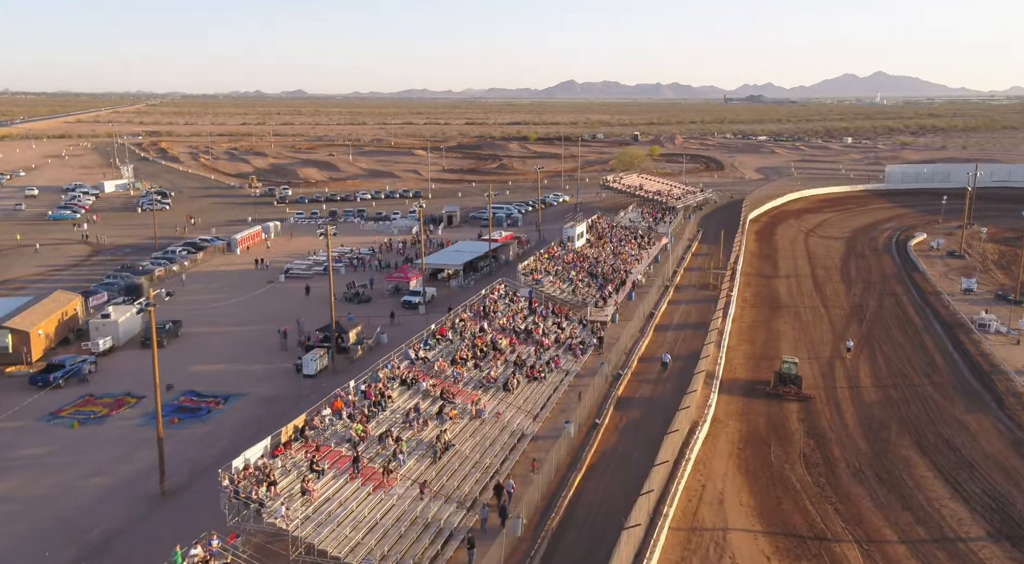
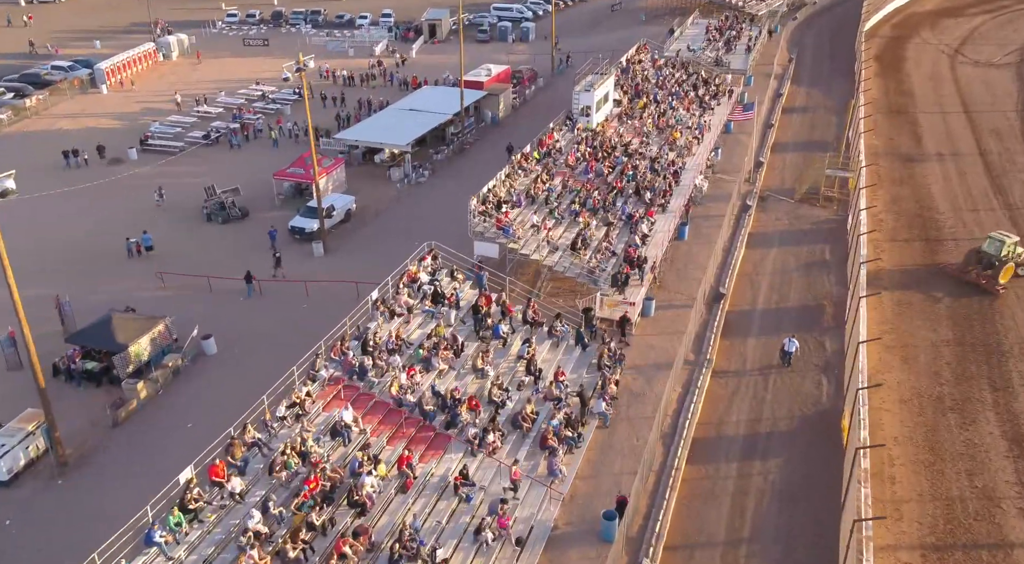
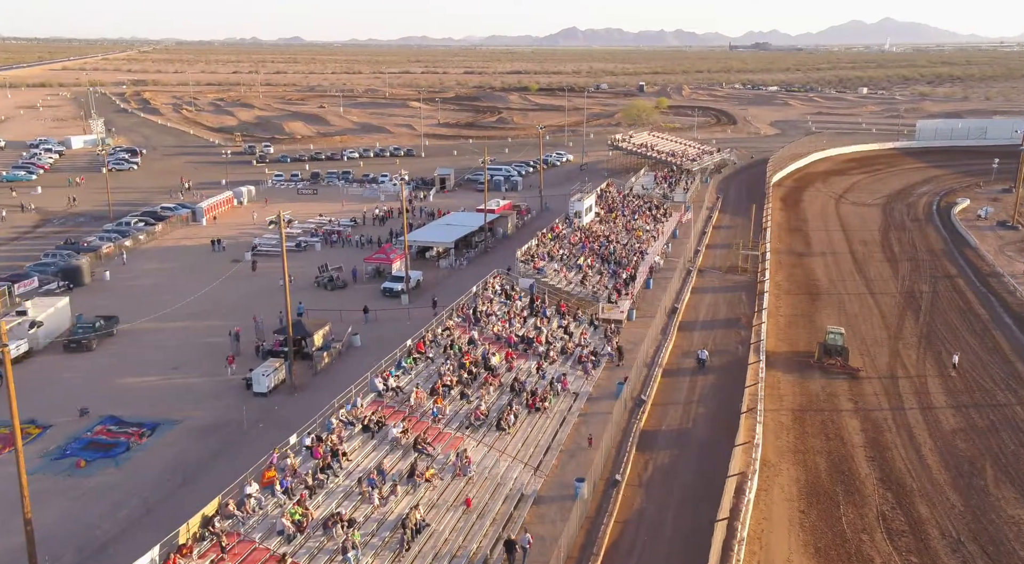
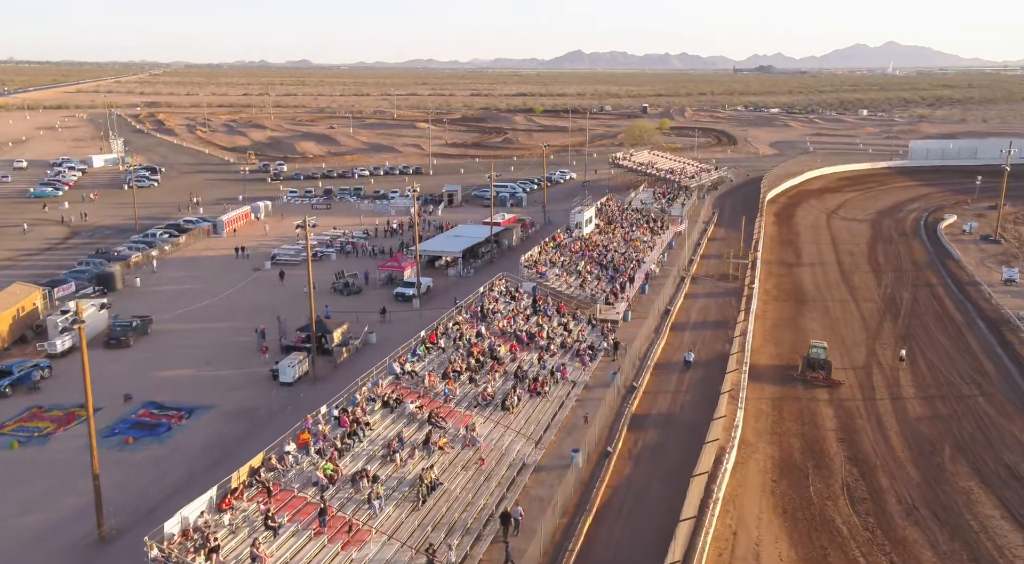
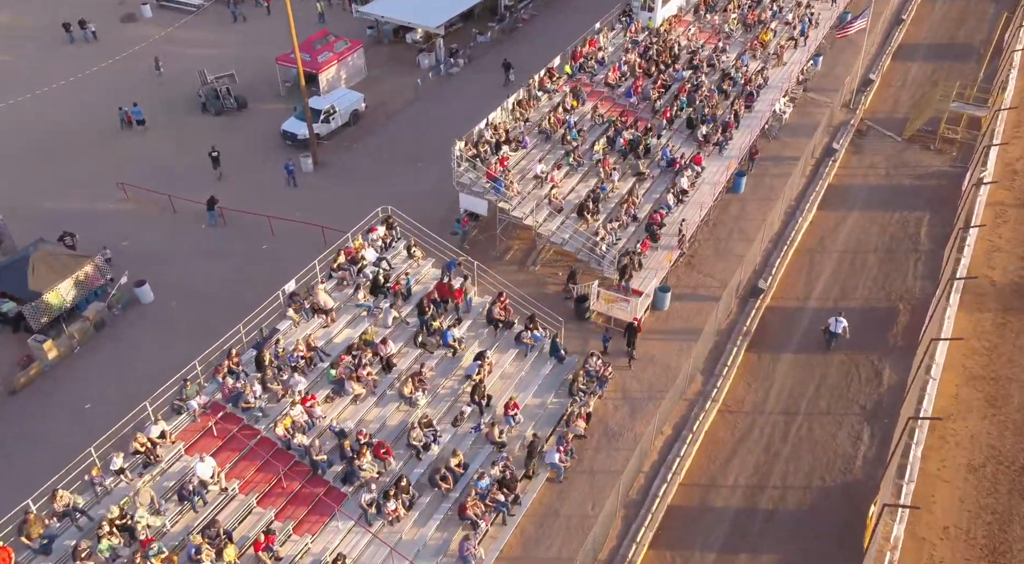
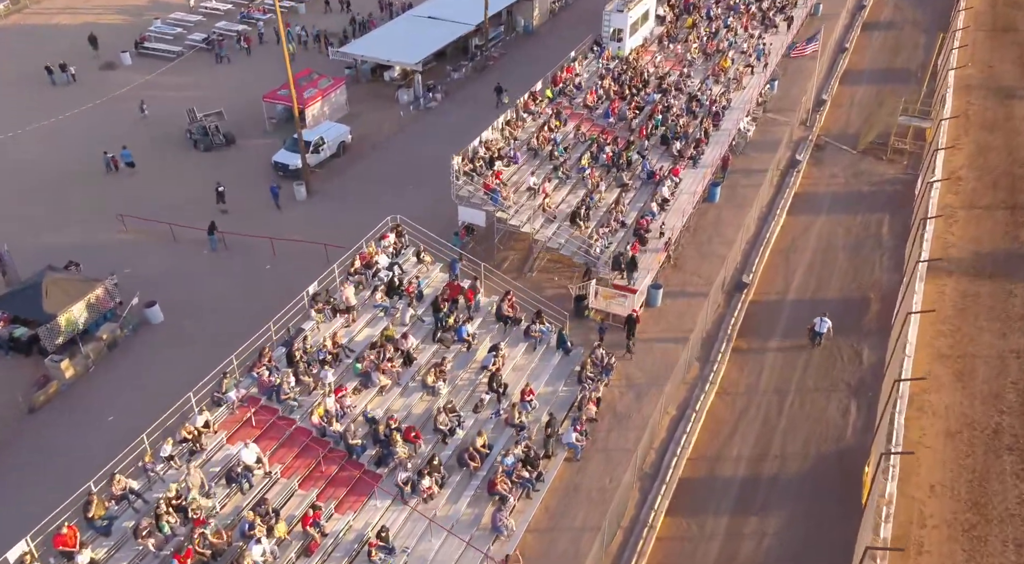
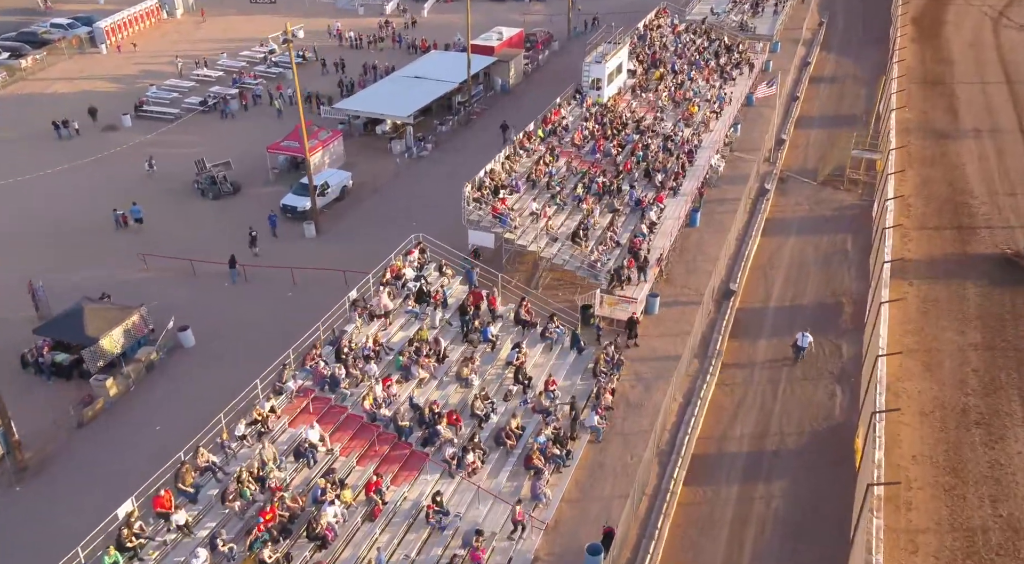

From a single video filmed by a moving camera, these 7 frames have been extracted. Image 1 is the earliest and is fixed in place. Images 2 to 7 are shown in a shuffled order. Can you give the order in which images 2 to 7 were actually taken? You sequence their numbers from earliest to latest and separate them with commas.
4, 3, 2, 7, 6, 5
